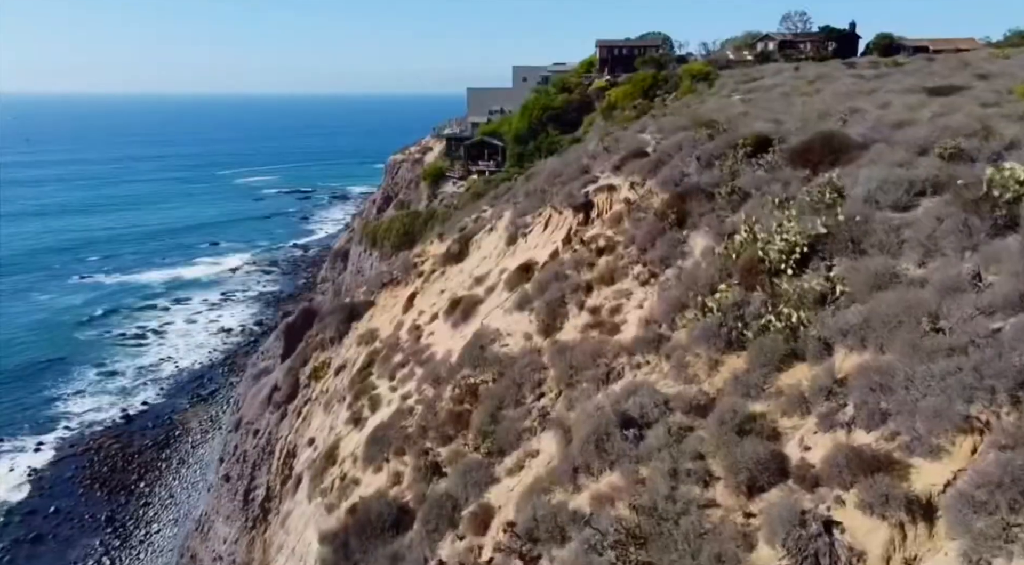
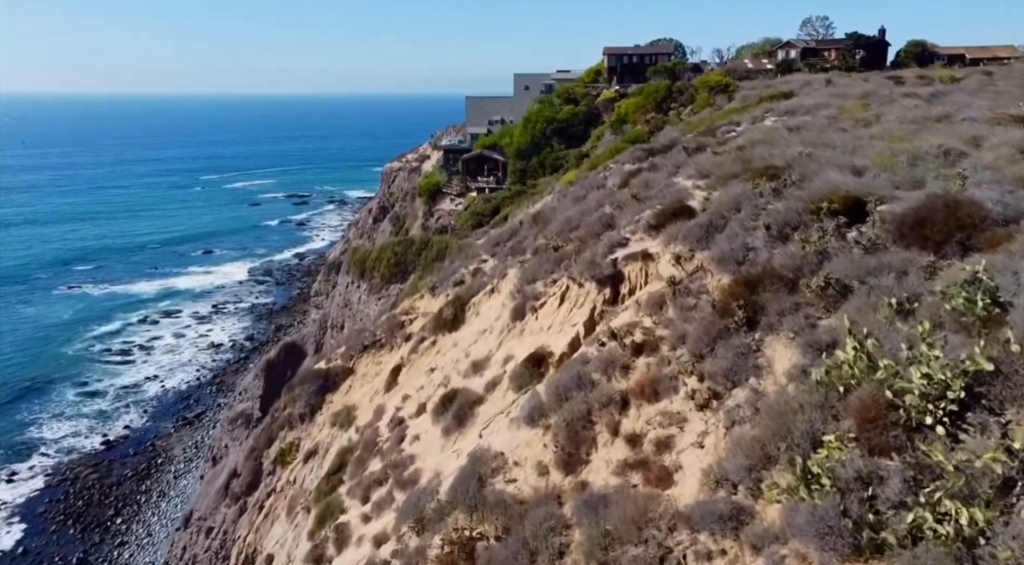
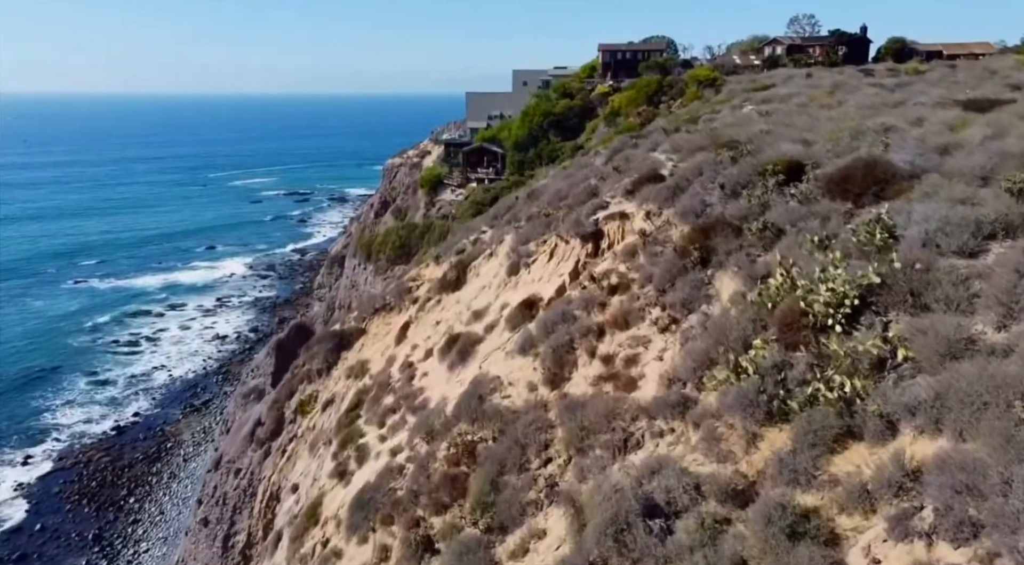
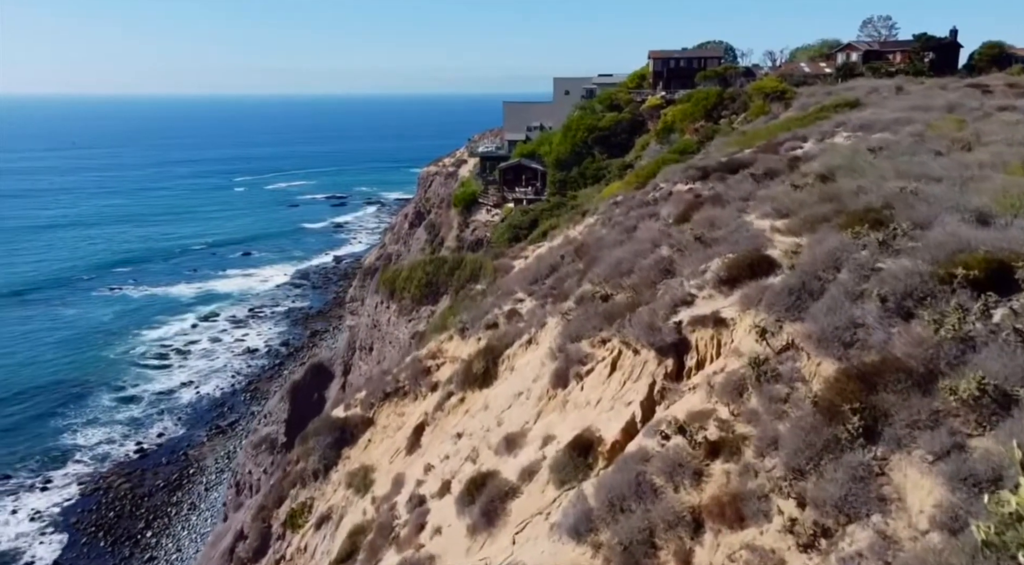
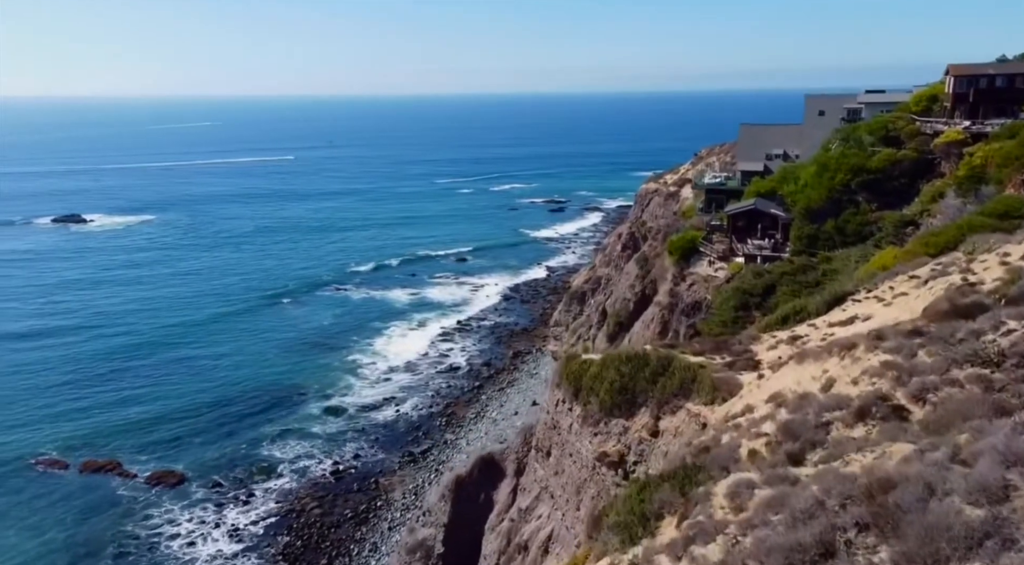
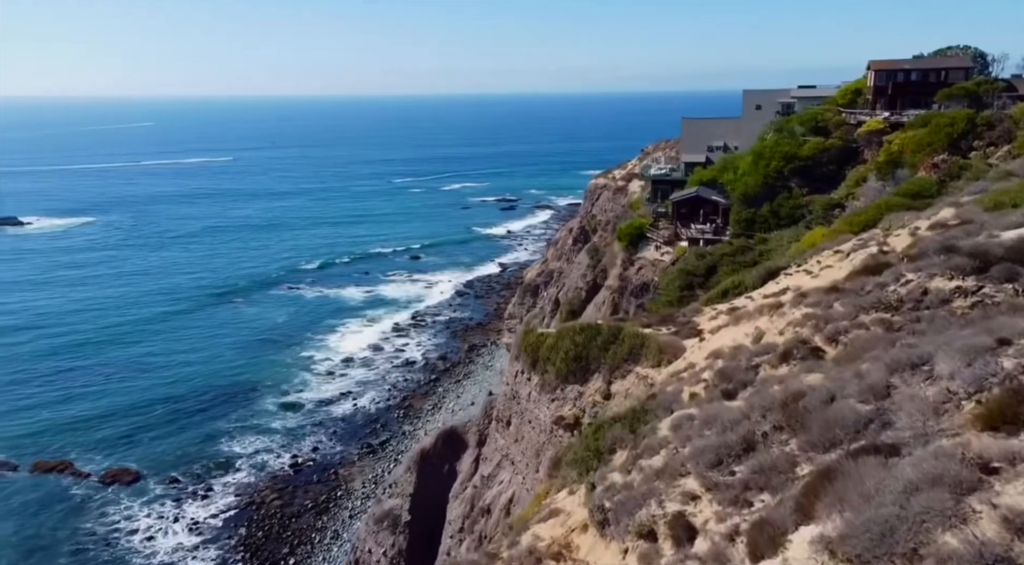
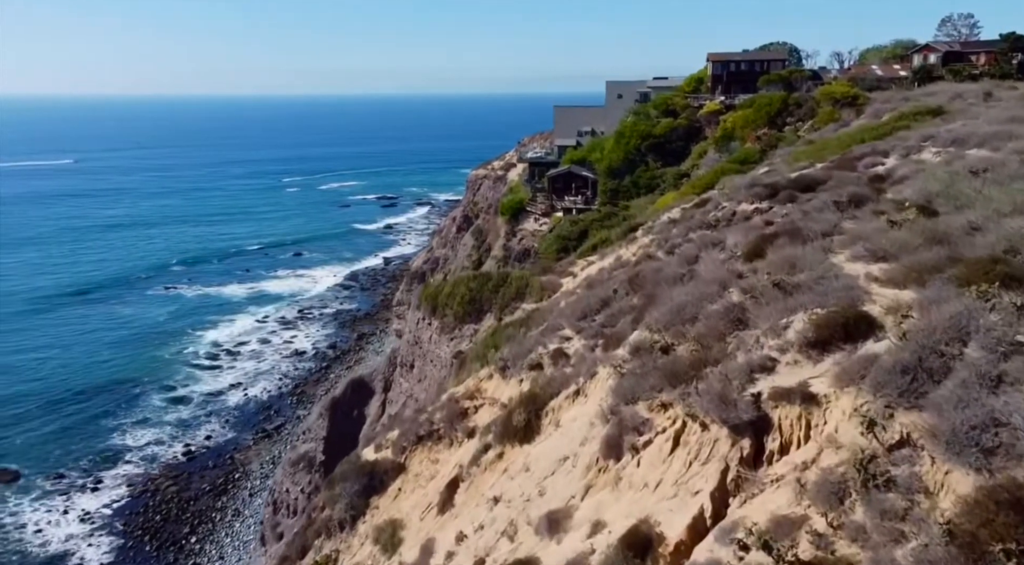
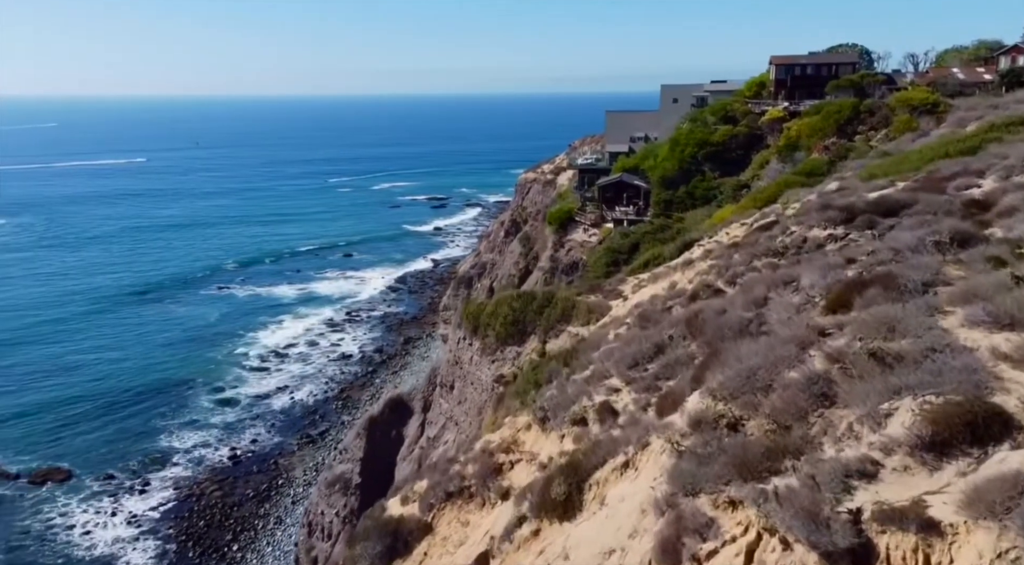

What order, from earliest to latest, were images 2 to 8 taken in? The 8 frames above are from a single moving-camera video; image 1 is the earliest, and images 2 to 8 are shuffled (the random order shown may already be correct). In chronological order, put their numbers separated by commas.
3, 2, 4, 7, 8, 6, 5
